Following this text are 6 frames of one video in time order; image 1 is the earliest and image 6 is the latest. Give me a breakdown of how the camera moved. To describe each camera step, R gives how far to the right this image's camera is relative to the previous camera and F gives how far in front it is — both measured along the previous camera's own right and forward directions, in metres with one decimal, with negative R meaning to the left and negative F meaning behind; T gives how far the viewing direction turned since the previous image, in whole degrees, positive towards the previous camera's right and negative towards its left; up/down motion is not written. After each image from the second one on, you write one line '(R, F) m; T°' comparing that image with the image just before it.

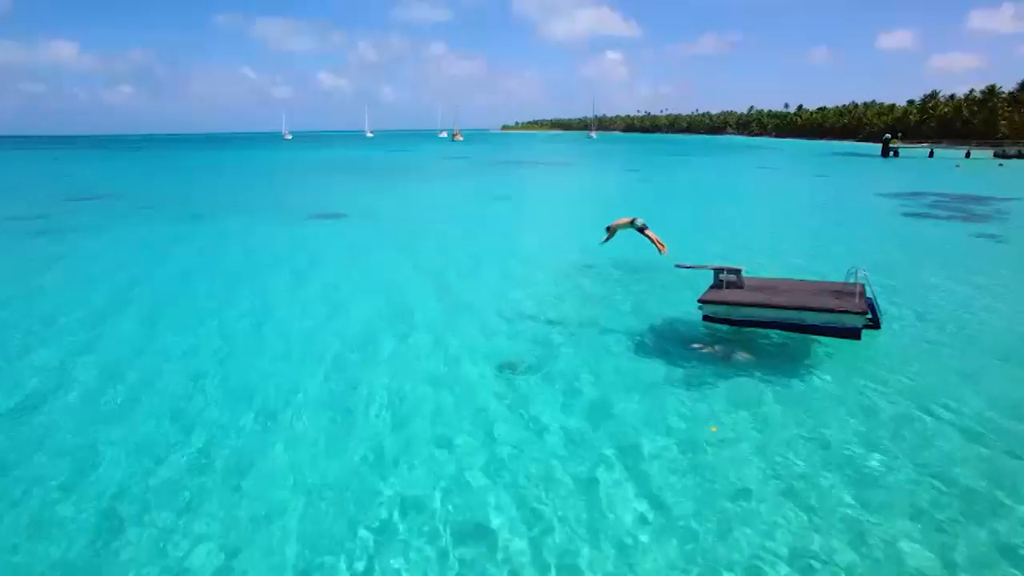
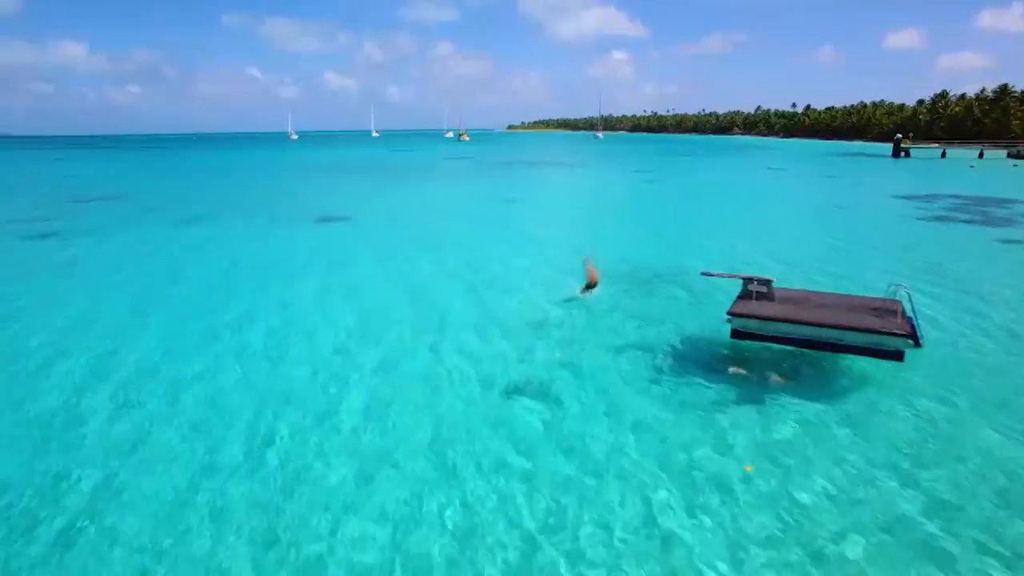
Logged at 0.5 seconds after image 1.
(-0.1, +0.5) m; 0°
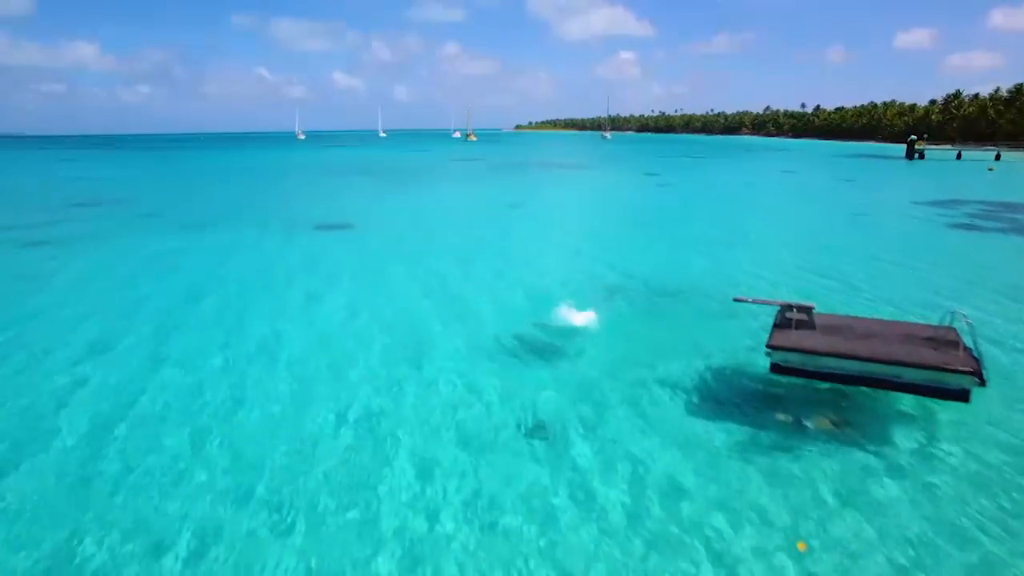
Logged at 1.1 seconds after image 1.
(-0.1, +0.8) m; -1°
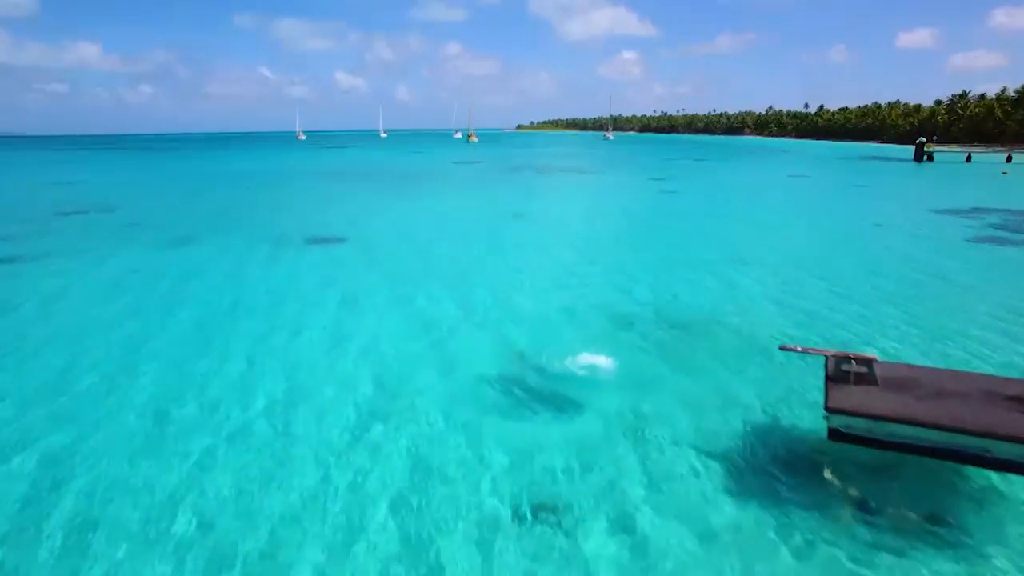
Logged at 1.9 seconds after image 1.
(0.0, +1.3) m; 0°
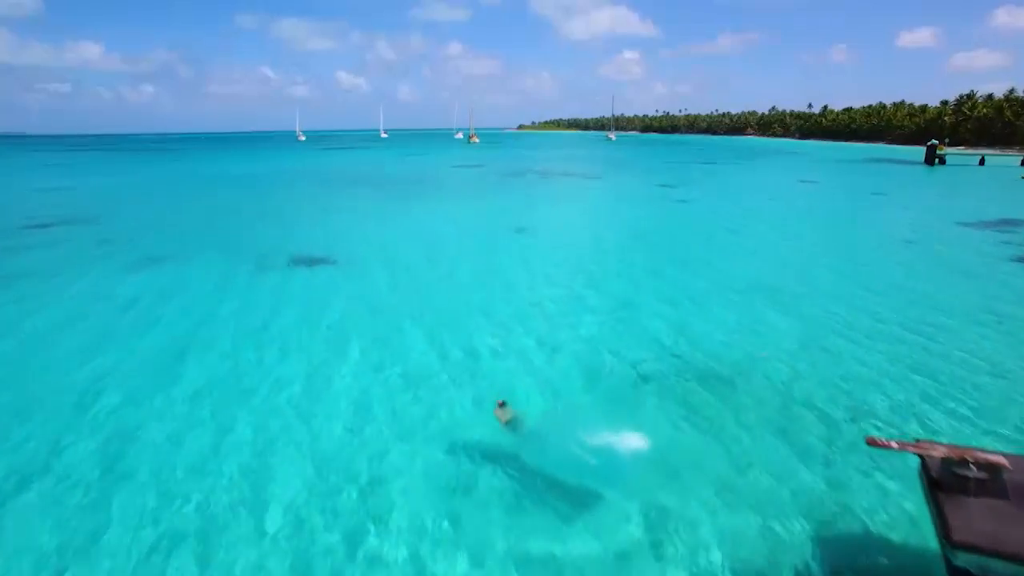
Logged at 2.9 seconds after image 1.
(-0.1, +1.8) m; 0°
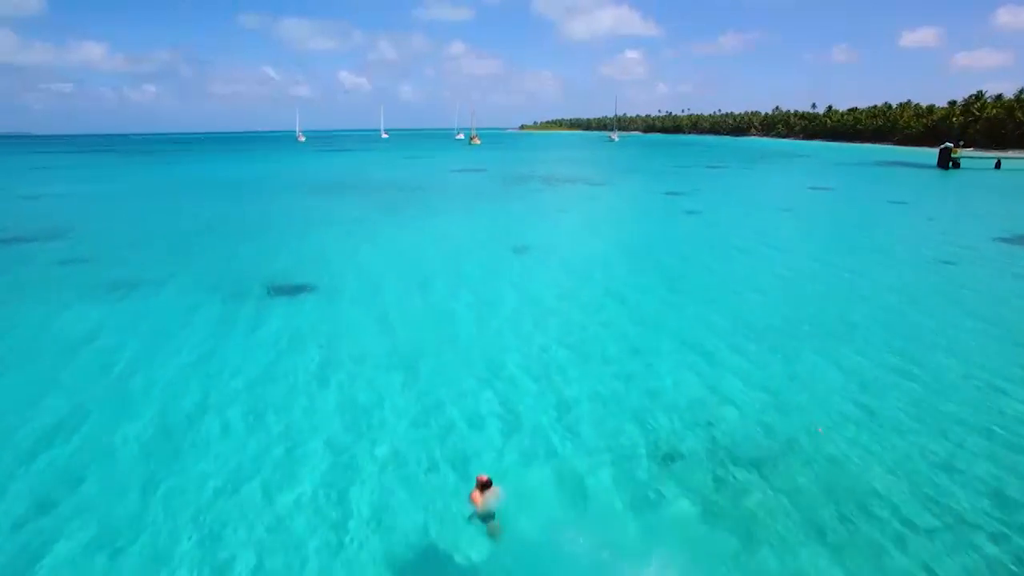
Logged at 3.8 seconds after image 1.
(-0.1, +2.1) m; 0°
